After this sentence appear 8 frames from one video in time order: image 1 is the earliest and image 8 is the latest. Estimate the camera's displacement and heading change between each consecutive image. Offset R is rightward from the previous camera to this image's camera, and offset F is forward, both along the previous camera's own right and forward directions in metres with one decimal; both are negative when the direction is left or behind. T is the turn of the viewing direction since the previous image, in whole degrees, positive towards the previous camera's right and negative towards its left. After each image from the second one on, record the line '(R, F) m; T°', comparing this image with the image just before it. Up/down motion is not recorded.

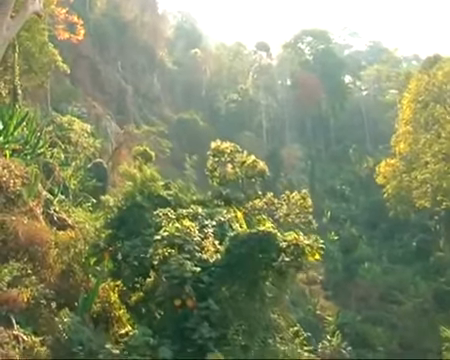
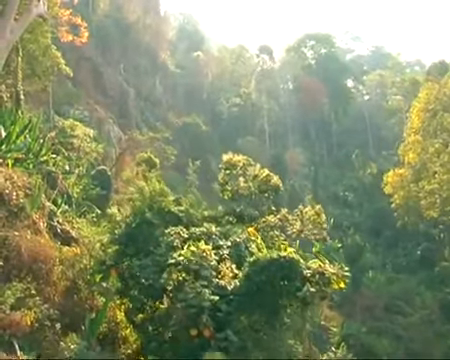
(-0.3, +0.5) m; 0°
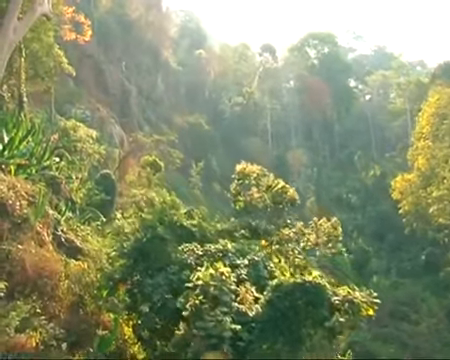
(-0.3, +0.5) m; 0°
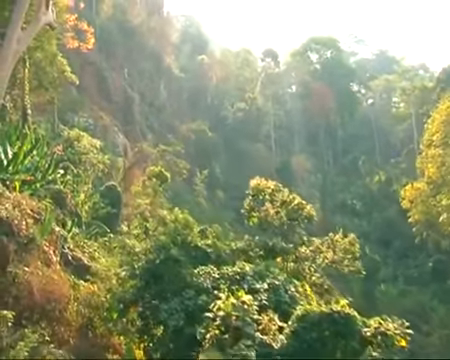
(-0.3, +0.4) m; 0°
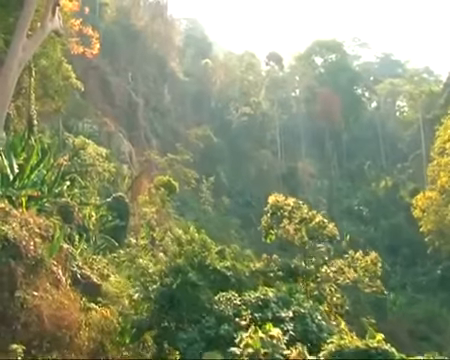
(-0.3, +0.5) m; 0°
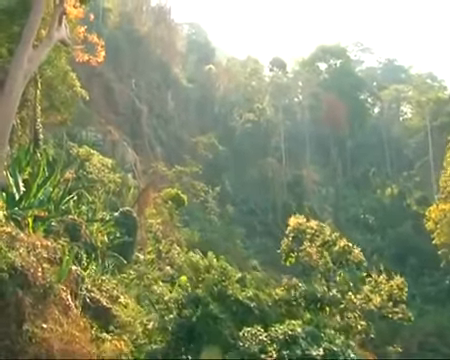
(-0.4, +0.6) m; 0°
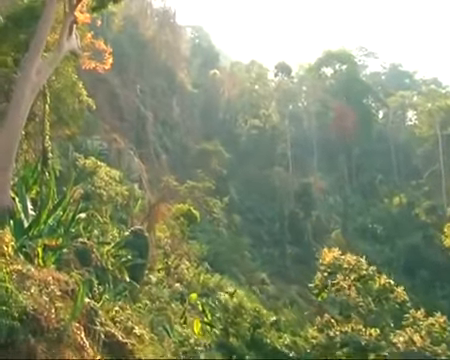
(-0.5, +0.9) m; 0°
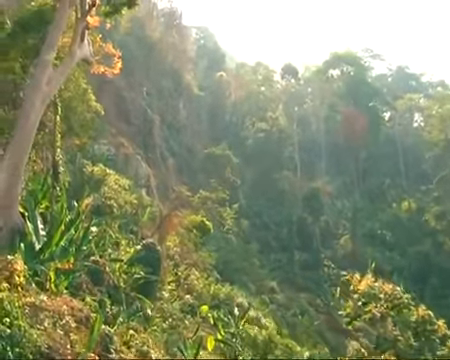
(-0.4, +0.6) m; 0°
